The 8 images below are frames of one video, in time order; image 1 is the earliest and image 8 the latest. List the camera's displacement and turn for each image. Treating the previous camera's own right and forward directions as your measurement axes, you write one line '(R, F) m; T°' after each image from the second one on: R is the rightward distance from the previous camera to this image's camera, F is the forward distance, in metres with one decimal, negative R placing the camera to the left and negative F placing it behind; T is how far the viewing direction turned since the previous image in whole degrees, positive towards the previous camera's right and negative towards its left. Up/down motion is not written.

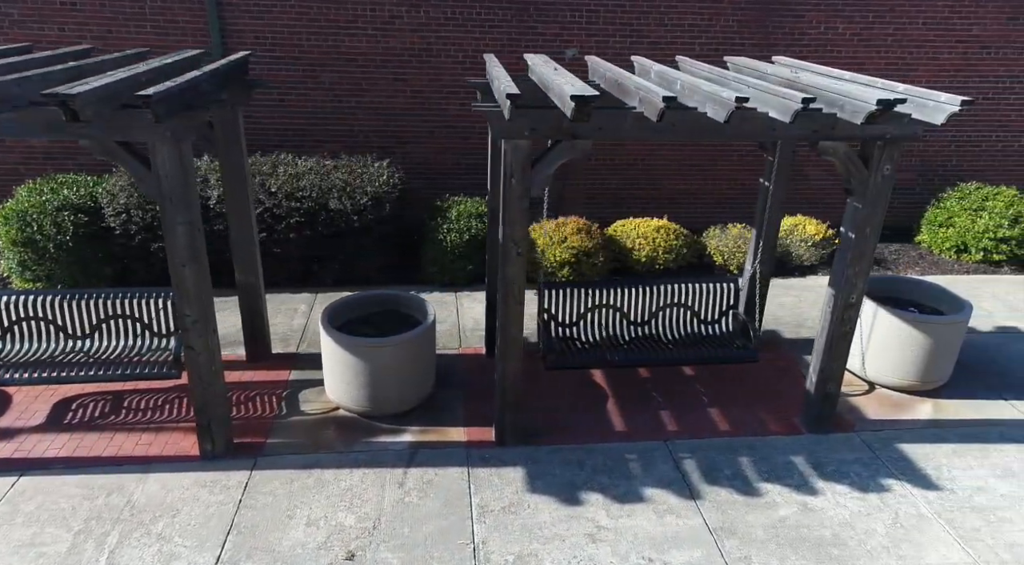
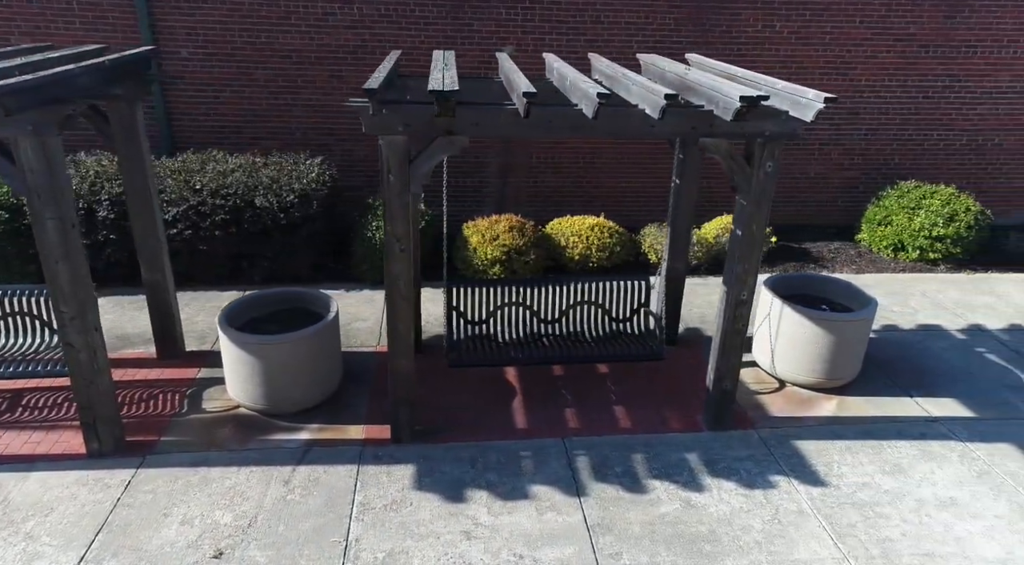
(+0.6, 0.0) m; +1°
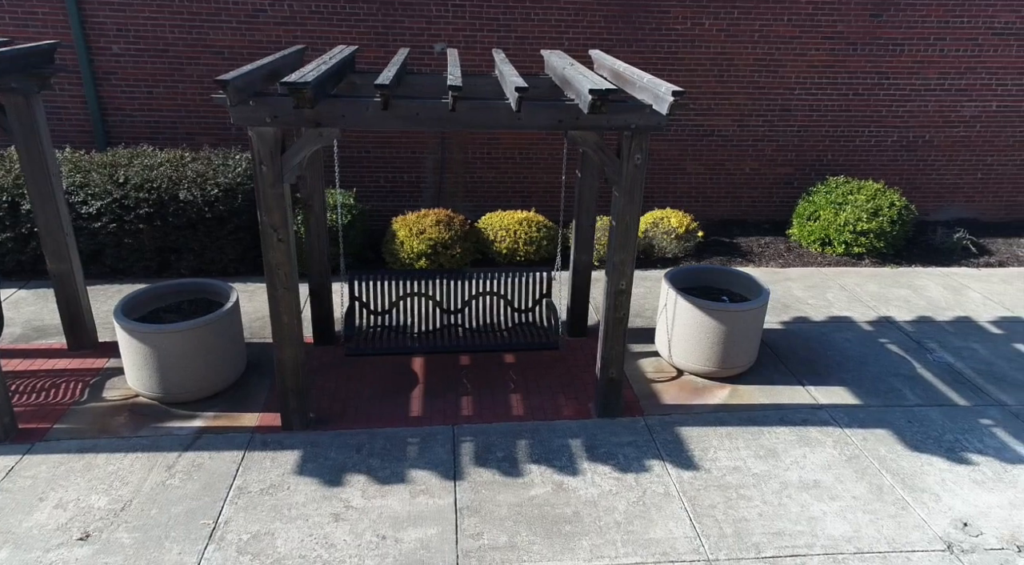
(+0.7, -0.1) m; +1°
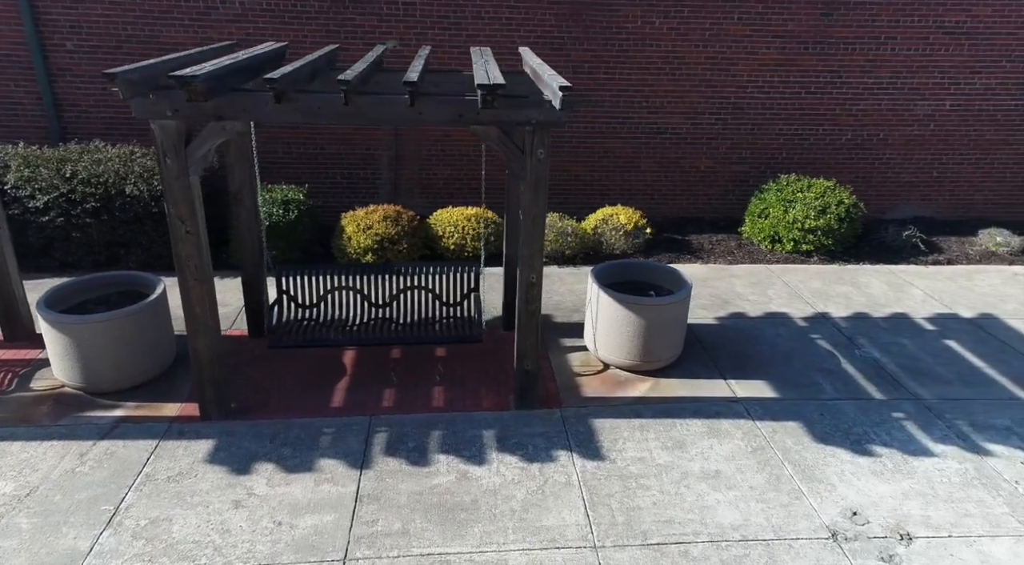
(+0.6, -0.1) m; 0°
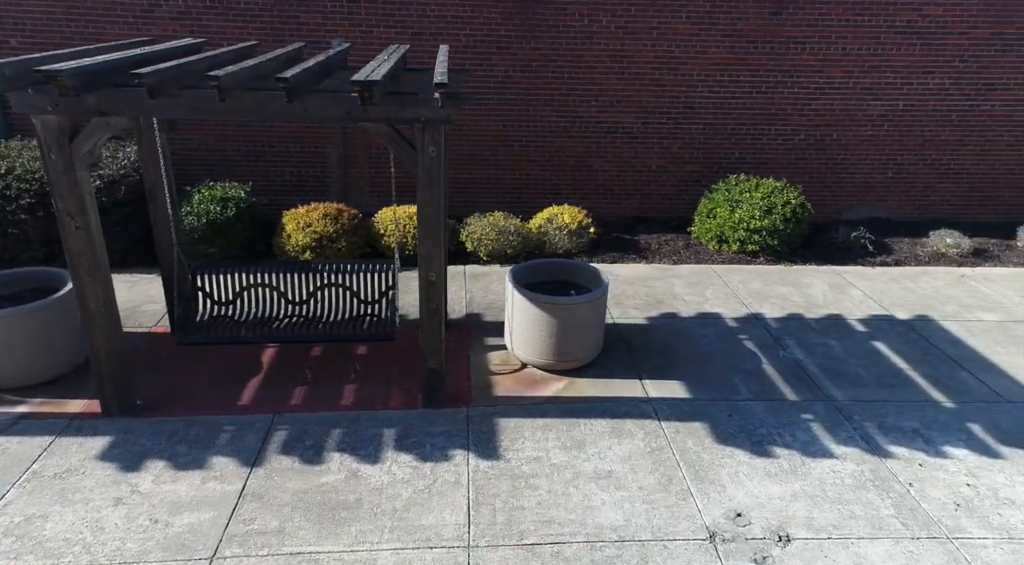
(+0.7, 0.0) m; 0°
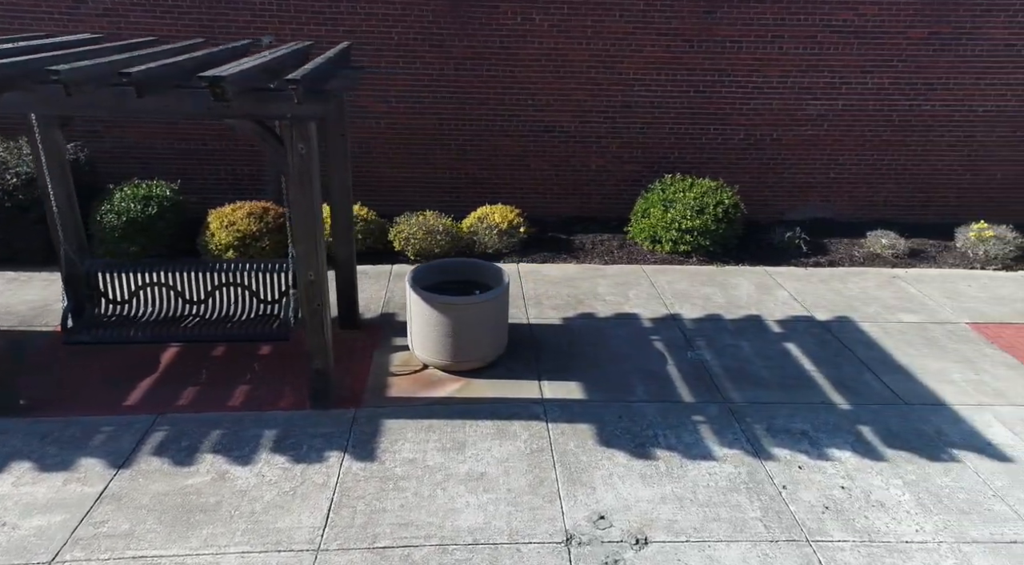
(+0.7, 0.0) m; 0°
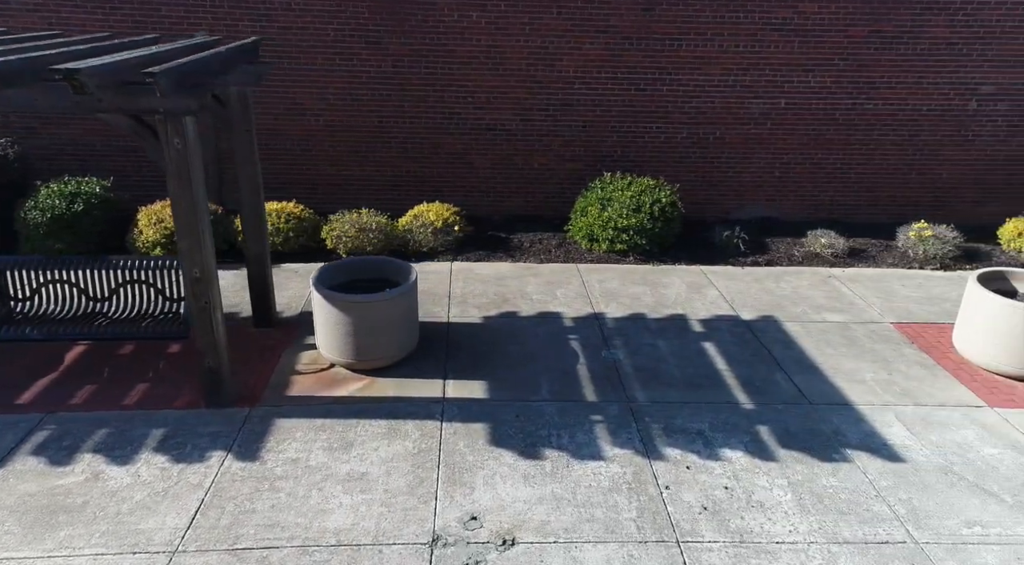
(+0.7, 0.0) m; 0°
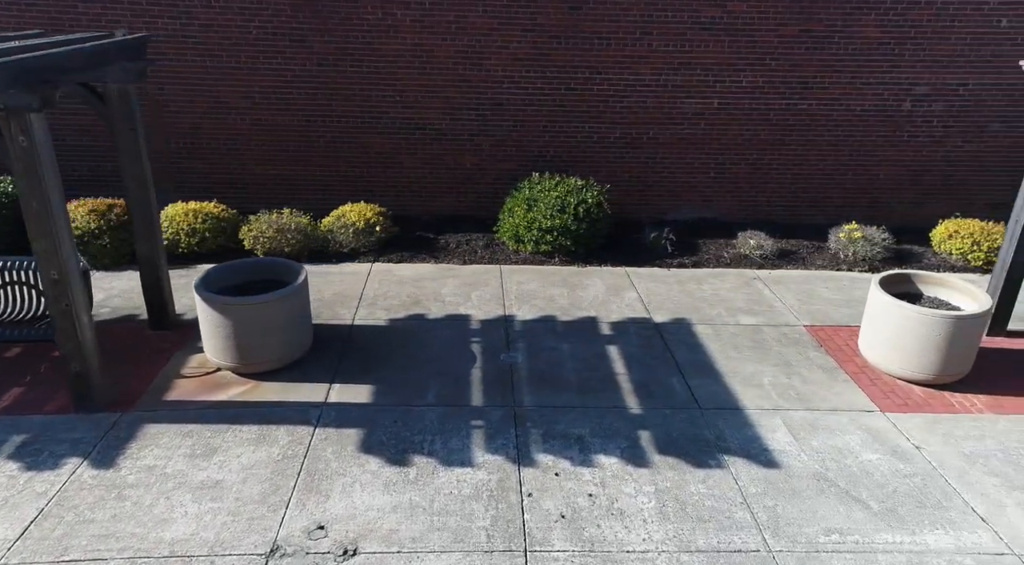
(+0.7, +0.1) m; +1°
